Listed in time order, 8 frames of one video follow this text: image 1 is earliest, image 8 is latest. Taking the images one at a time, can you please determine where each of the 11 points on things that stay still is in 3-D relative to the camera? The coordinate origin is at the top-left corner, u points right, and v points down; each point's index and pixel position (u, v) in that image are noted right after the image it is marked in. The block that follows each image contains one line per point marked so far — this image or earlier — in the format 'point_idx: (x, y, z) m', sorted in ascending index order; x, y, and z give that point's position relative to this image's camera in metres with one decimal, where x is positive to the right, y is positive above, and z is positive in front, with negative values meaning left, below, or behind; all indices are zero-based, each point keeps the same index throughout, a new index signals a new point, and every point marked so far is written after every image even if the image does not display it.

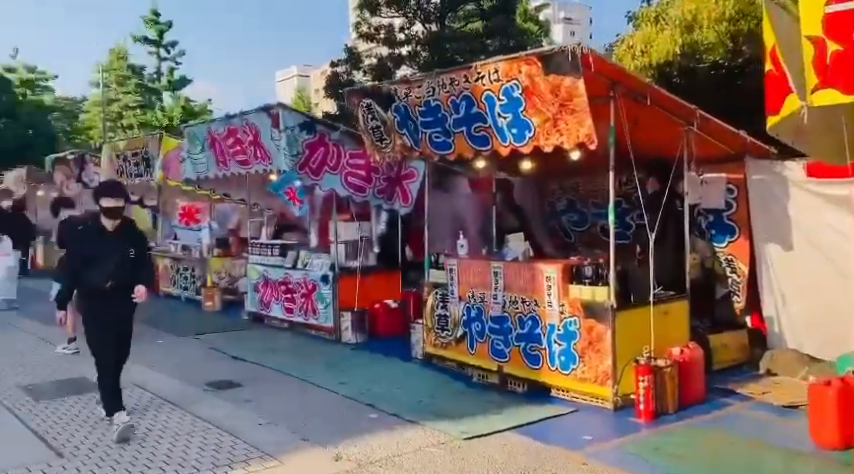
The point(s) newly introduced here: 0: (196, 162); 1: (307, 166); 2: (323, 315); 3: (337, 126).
0: (-3.2, +1.0, +8.8) m
1: (-1.3, +0.8, +7.1) m
2: (-1.2, -0.9, +7.6) m
3: (-1.0, +1.2, +7.1) m
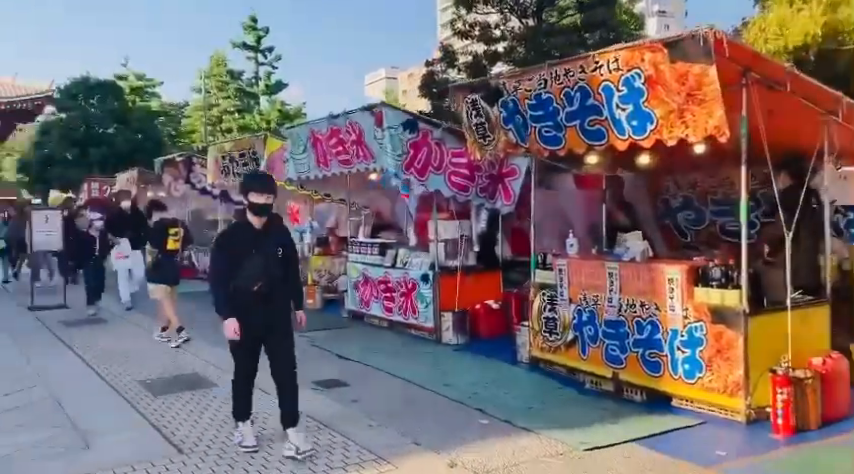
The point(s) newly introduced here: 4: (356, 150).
0: (-1.8, +1.1, +9.0) m
1: (-0.2, +0.8, +7.0) m
2: (0.0, -0.9, +7.5) m
3: (+0.1, +1.2, +7.0) m
4: (-0.9, +1.0, +7.6) m
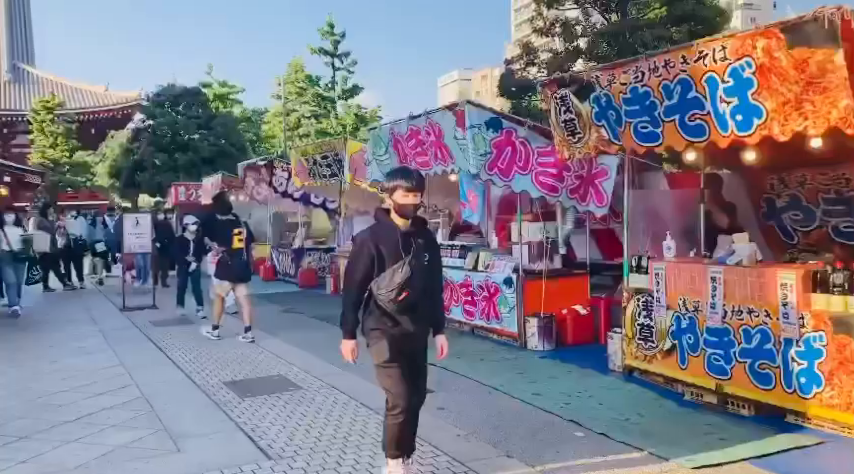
0: (-0.7, +1.0, +8.9) m
1: (+0.7, +0.8, +6.8) m
2: (+0.9, -0.9, +7.3) m
3: (+1.0, +1.2, +6.8) m
4: (+0.1, +1.0, +7.5) m
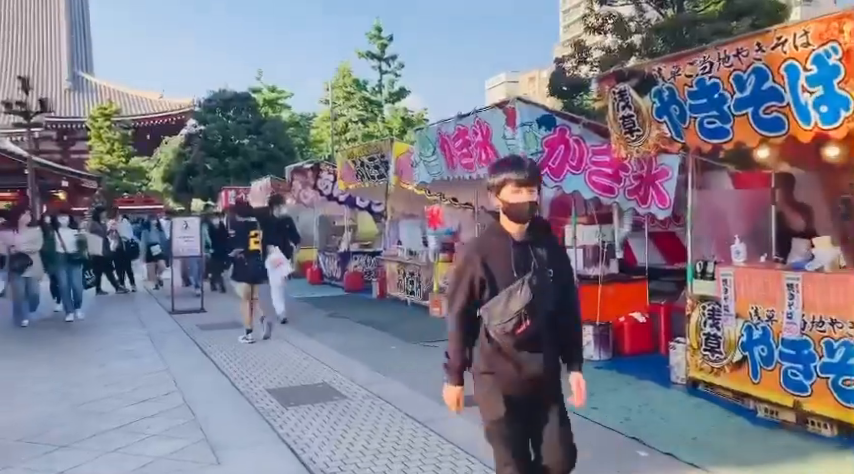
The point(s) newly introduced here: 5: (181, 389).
0: (0.0, +1.0, +8.7) m
1: (+1.2, +0.7, +6.5) m
2: (+1.4, -1.0, +7.0) m
3: (+1.5, +1.2, +6.4) m
4: (+0.6, +1.0, +7.2) m
5: (-2.3, -1.4, +6.0) m
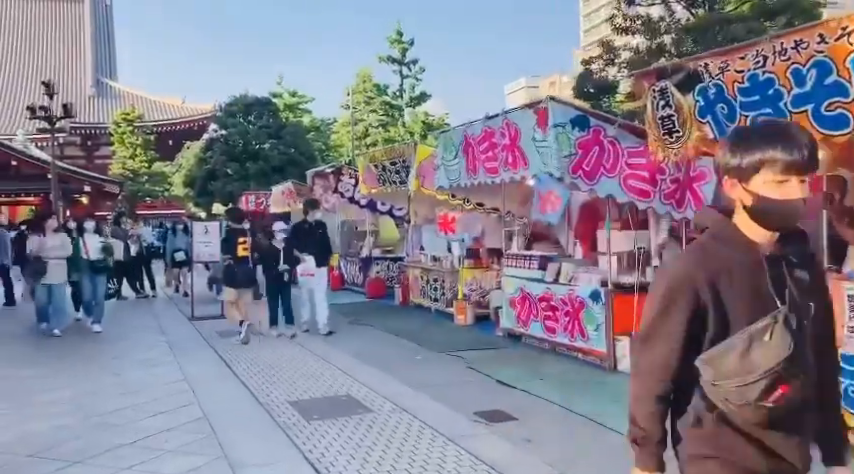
0: (+0.3, +0.9, +8.5) m
1: (+1.5, +0.7, +6.2) m
2: (+1.7, -1.0, +6.7) m
3: (+1.8, +1.1, +6.1) m
4: (+0.9, +0.9, +6.9) m
5: (-2.0, -1.5, +5.8) m
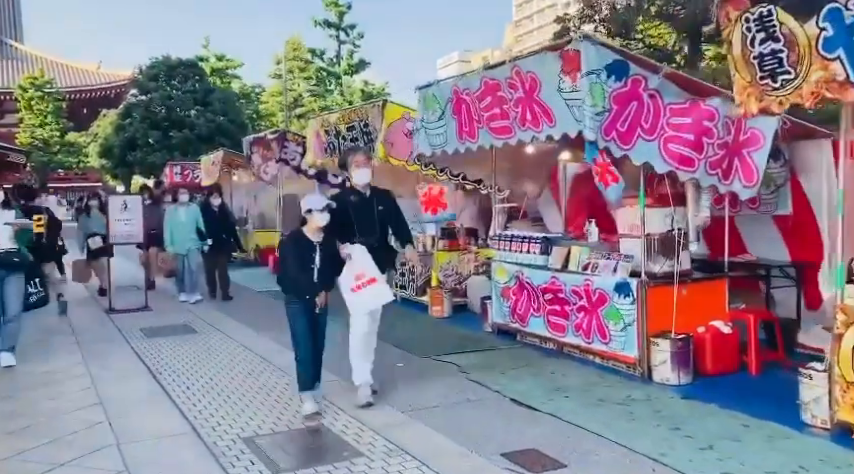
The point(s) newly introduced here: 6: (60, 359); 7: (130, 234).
0: (0.0, +1.1, +7.0) m
1: (+1.4, +0.8, +4.9) m
2: (+1.6, -0.9, +5.4) m
3: (+1.7, +1.3, +4.8) m
4: (+0.8, +1.1, +5.5) m
5: (-2.0, -1.3, +4.2) m
6: (-3.6, -1.2, +6.3) m
7: (-4.3, +0.1, +9.4) m
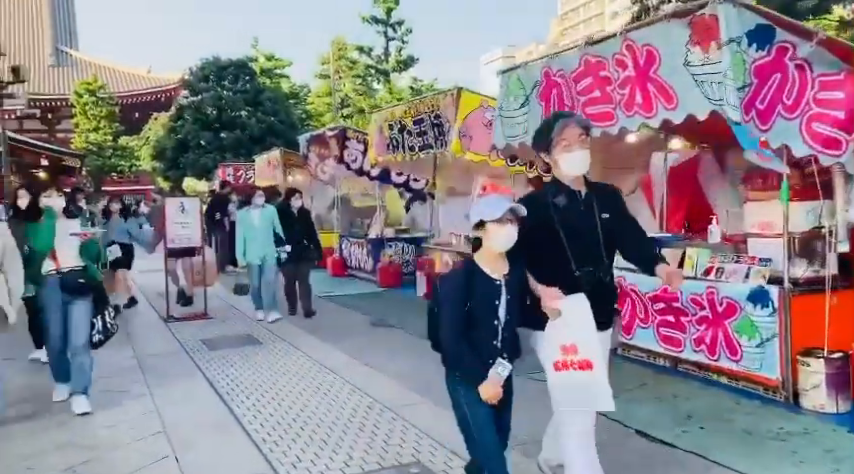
0: (+0.9, +1.1, +6.3) m
1: (+2.1, +0.8, +4.1) m
2: (+2.4, -0.9, +4.6) m
3: (+2.4, +1.3, +4.0) m
4: (+1.5, +1.1, +4.8) m
5: (-1.4, -1.4, +3.6) m
6: (-2.8, -1.3, +5.9) m
7: (-3.3, 0.0, +9.0) m
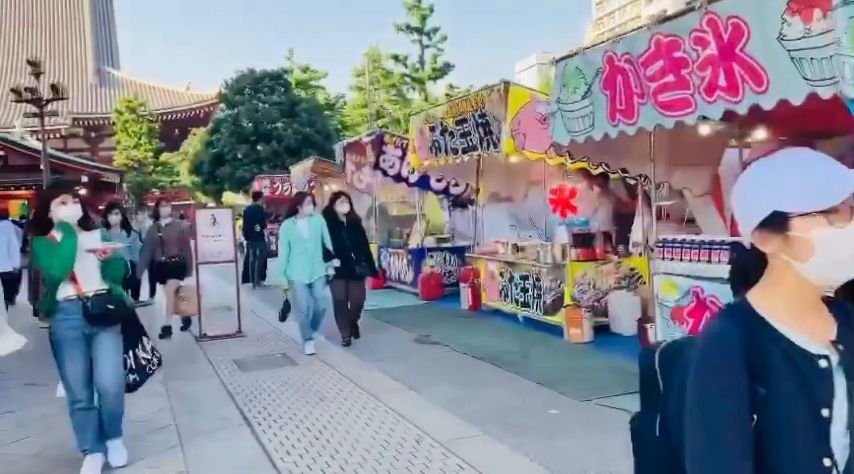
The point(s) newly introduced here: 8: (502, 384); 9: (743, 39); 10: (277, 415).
0: (+1.3, +1.1, +5.7) m
1: (+2.4, +0.8, +3.4) m
2: (+2.7, -0.9, +3.9) m
3: (+2.7, +1.3, +3.3) m
4: (+1.9, +1.0, +4.1) m
5: (-1.1, -1.4, +3.1) m
6: (-2.4, -1.4, +5.4) m
7: (-2.7, -0.2, +8.6) m
8: (+0.6, -1.2, +5.4) m
9: (+1.9, +1.2, +3.9) m
10: (-1.2, -1.4, +5.0) m
